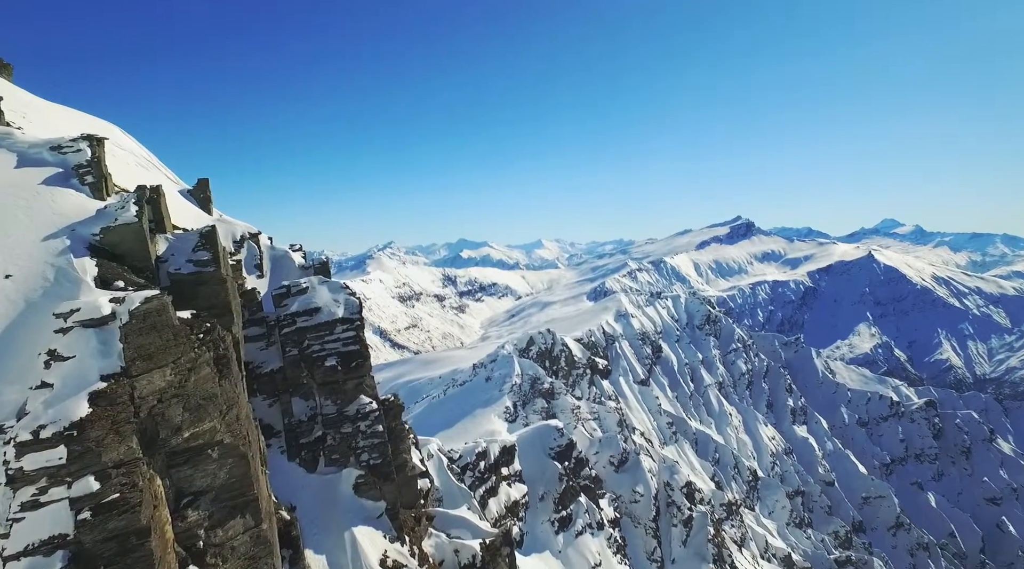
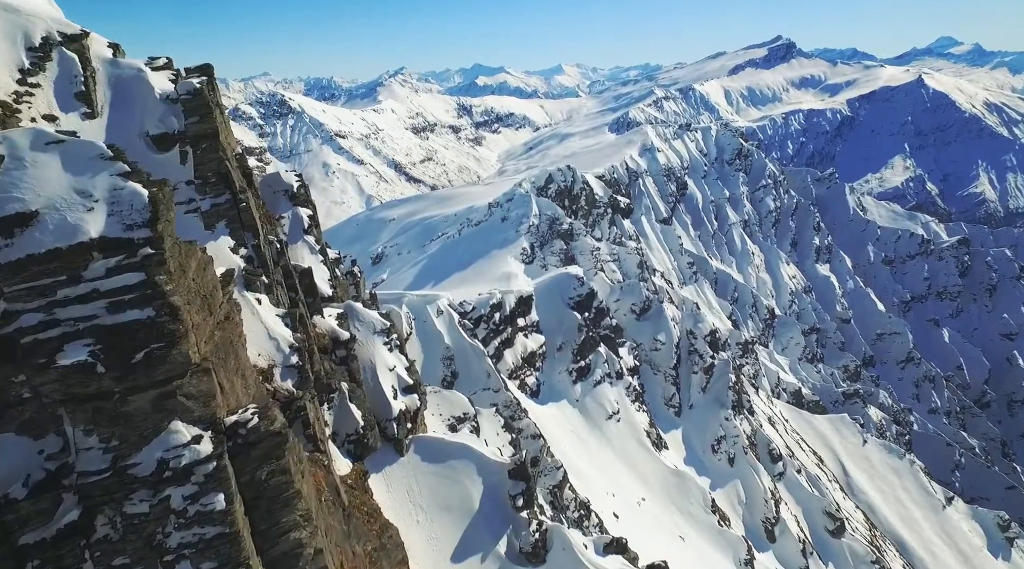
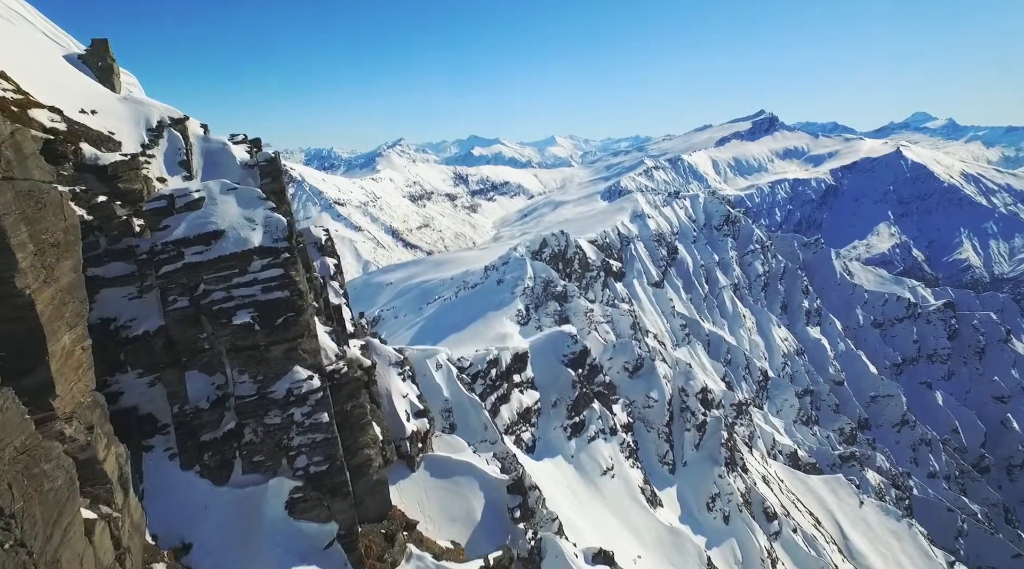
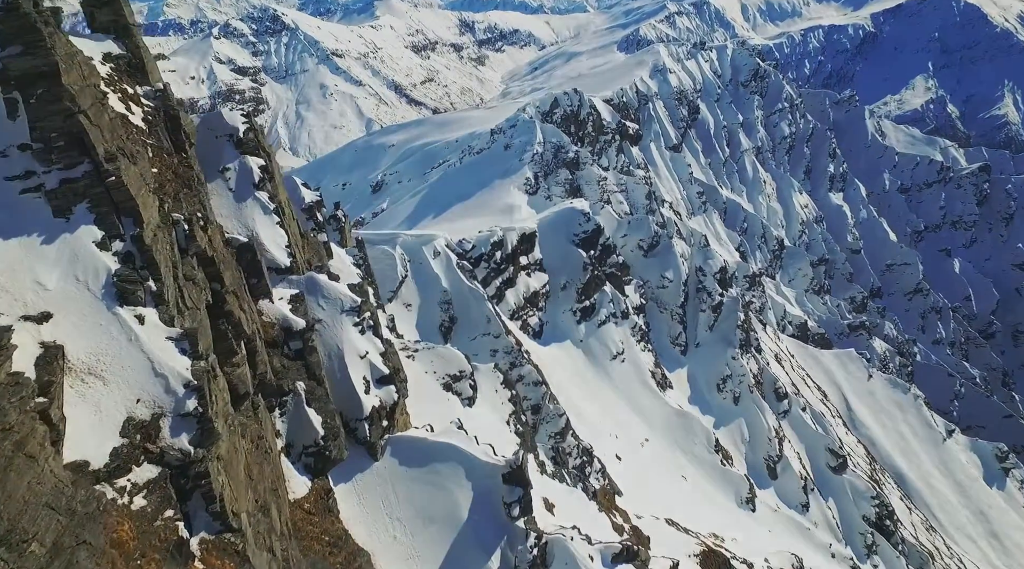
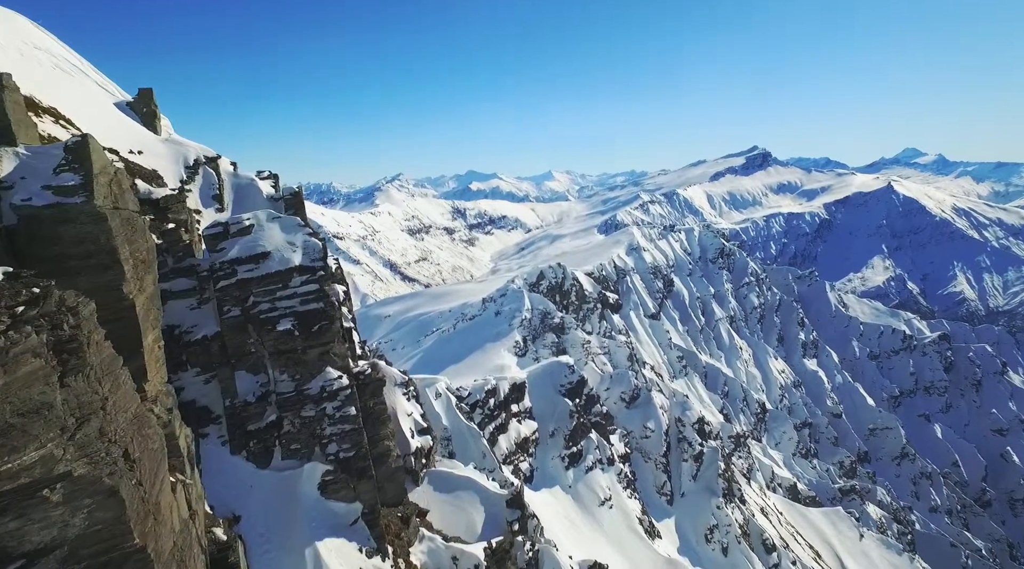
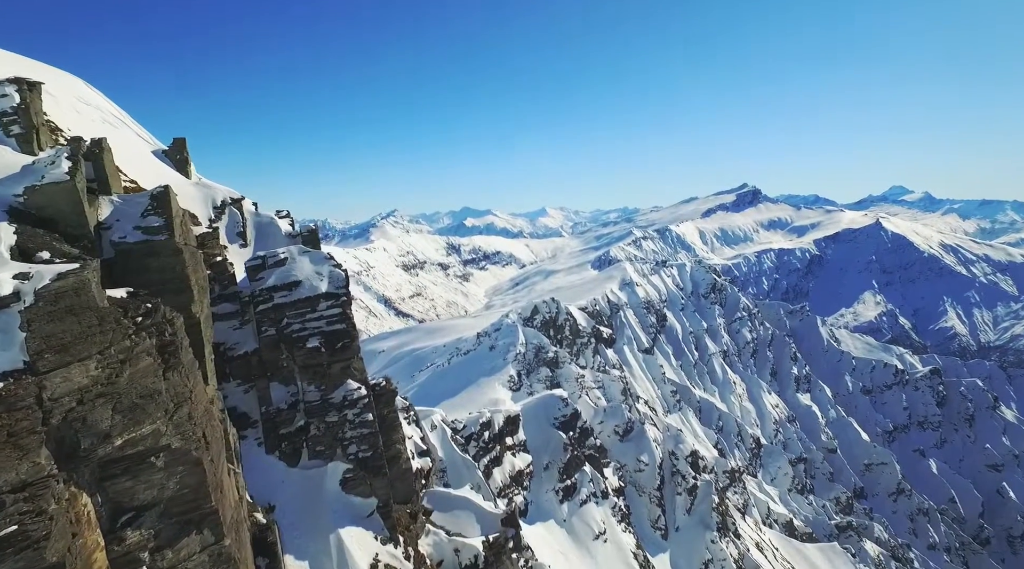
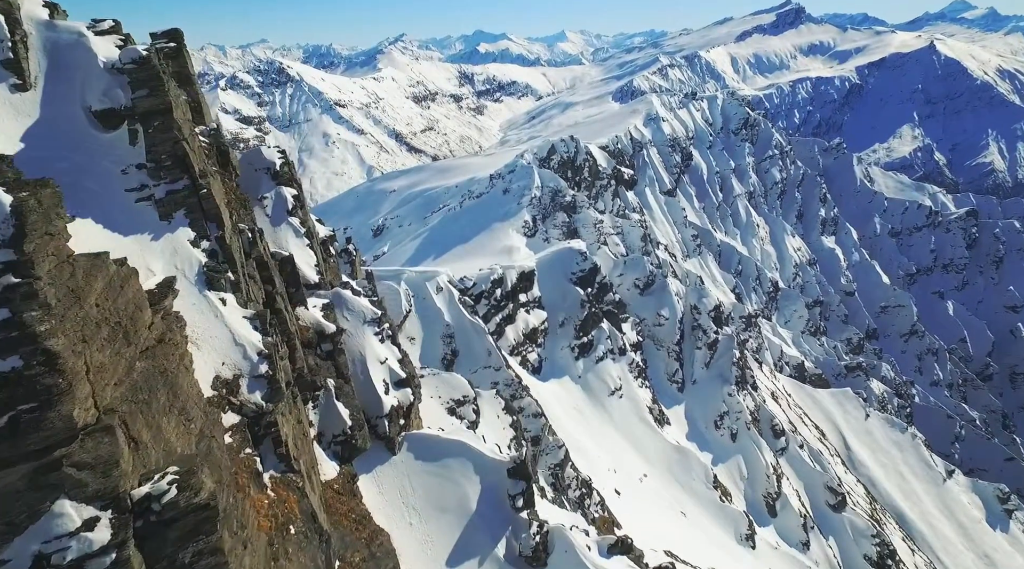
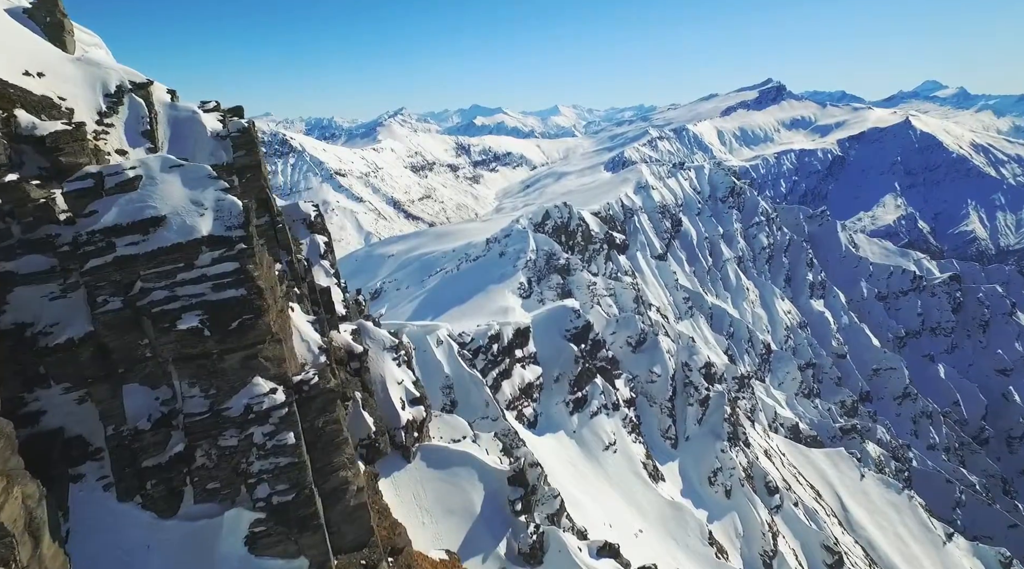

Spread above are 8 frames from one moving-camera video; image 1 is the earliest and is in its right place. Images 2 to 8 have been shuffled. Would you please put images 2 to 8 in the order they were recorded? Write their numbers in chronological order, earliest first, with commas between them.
6, 5, 3, 8, 2, 7, 4
